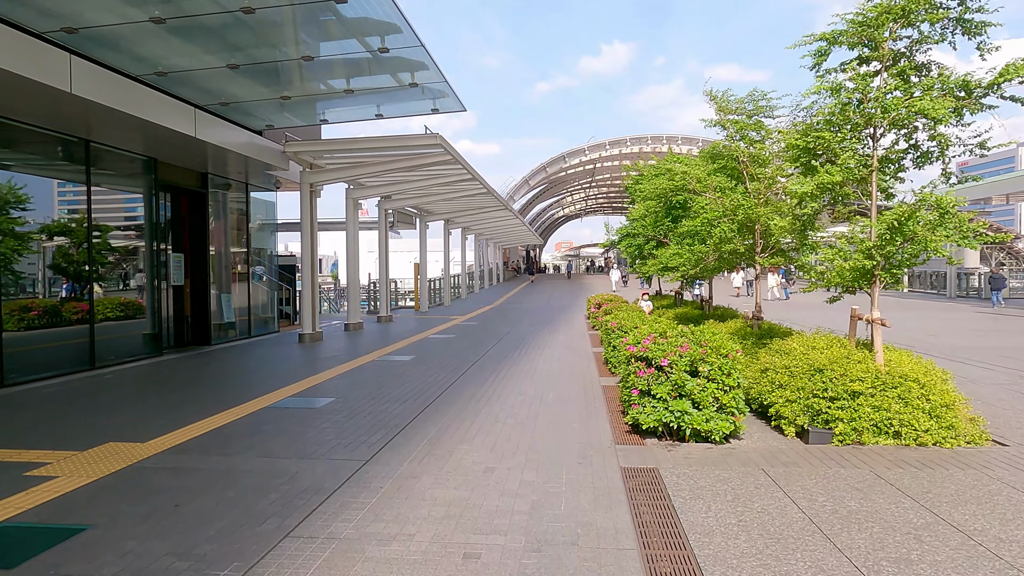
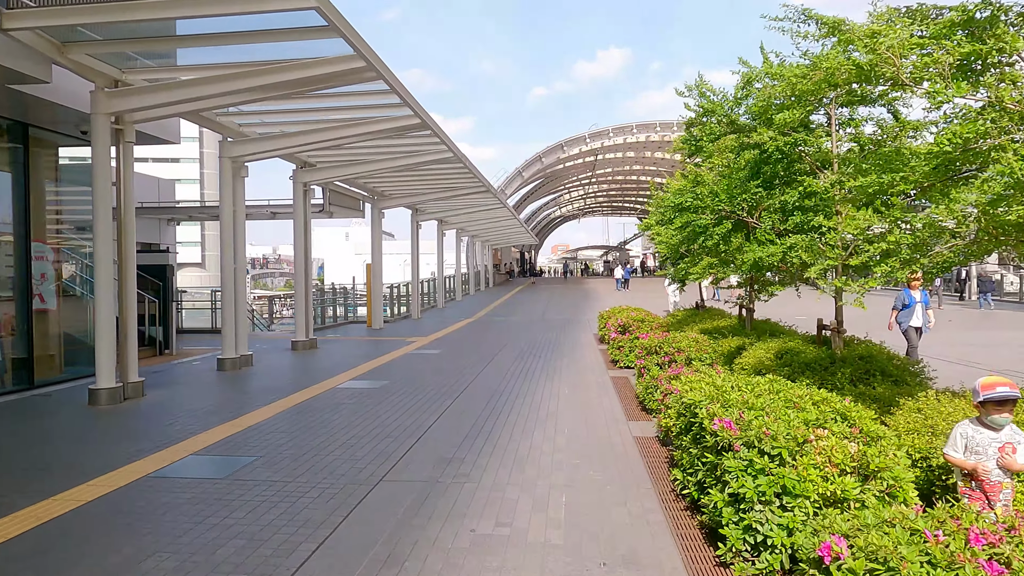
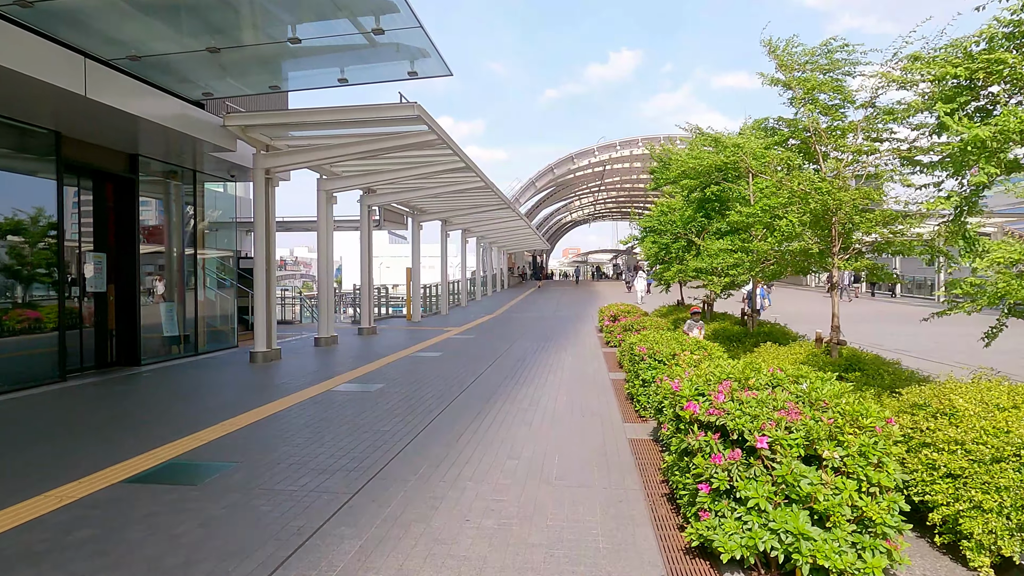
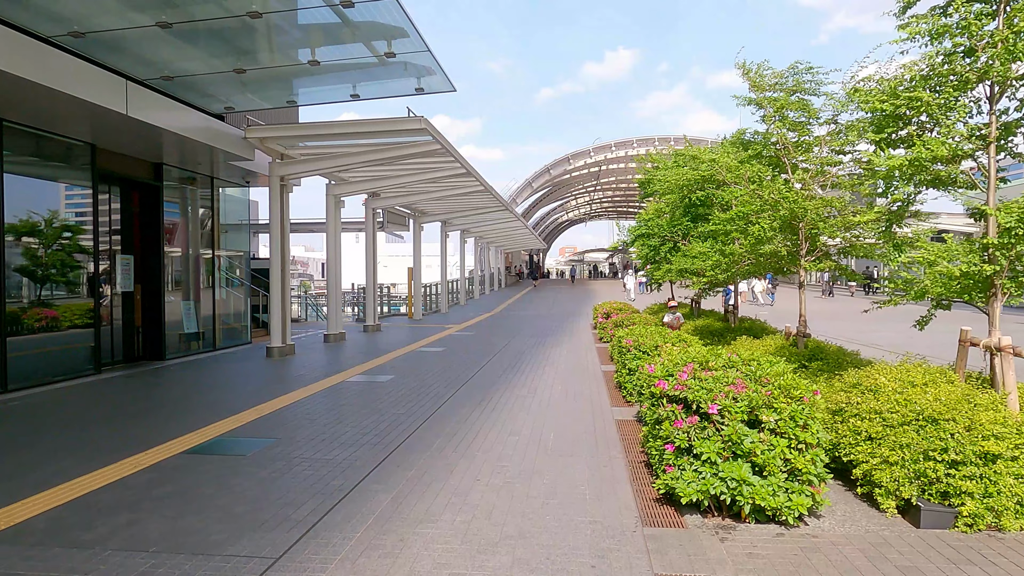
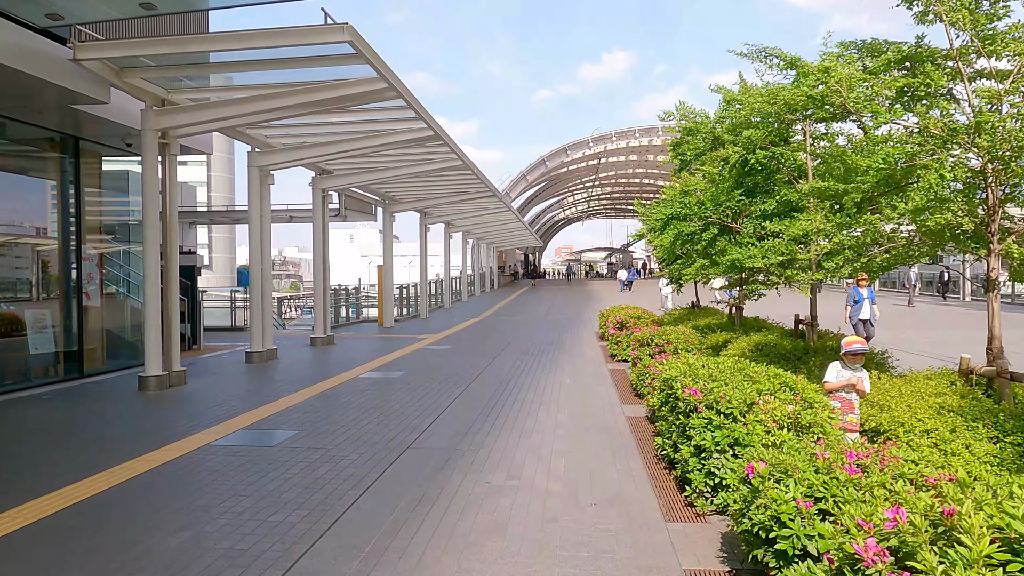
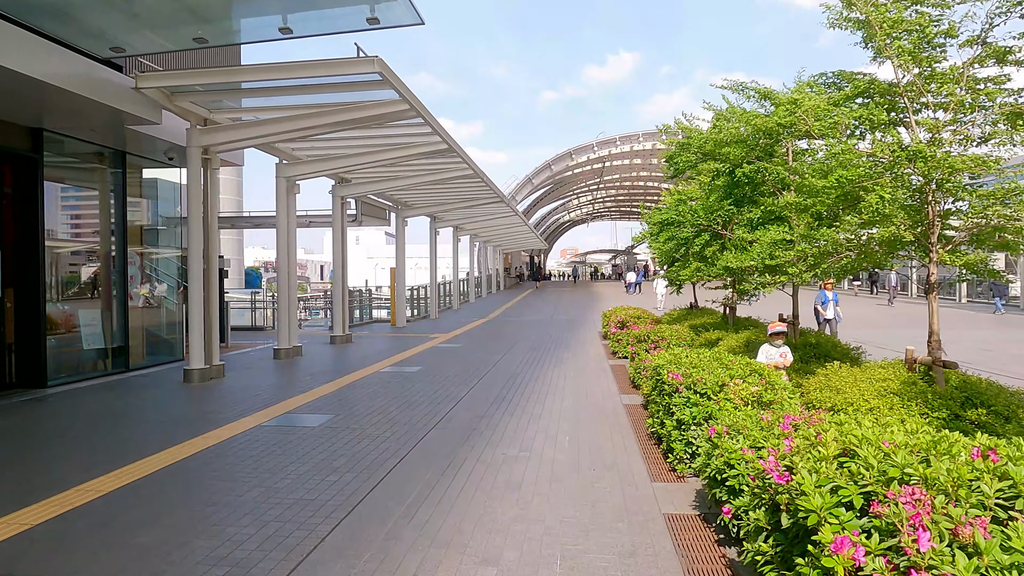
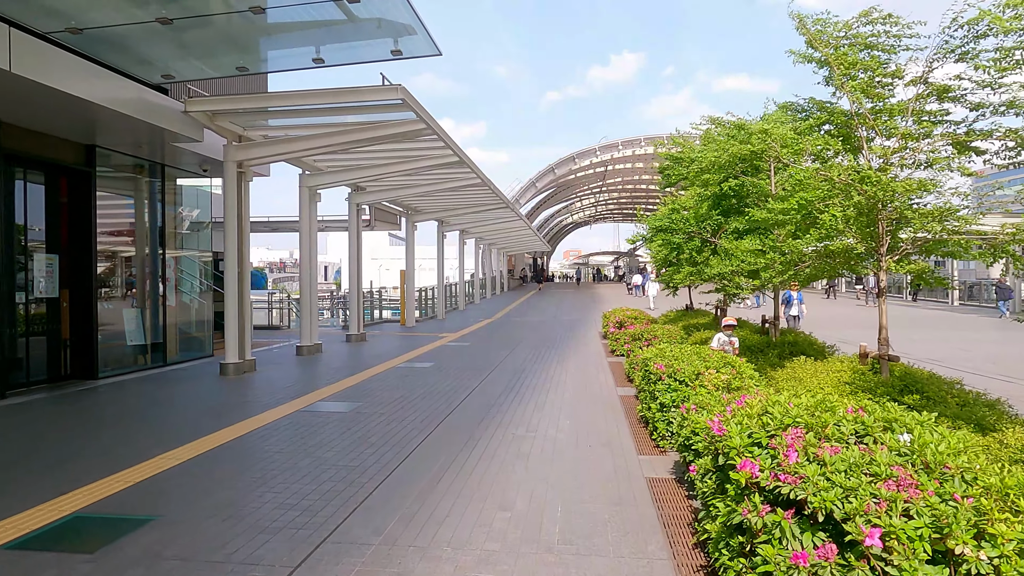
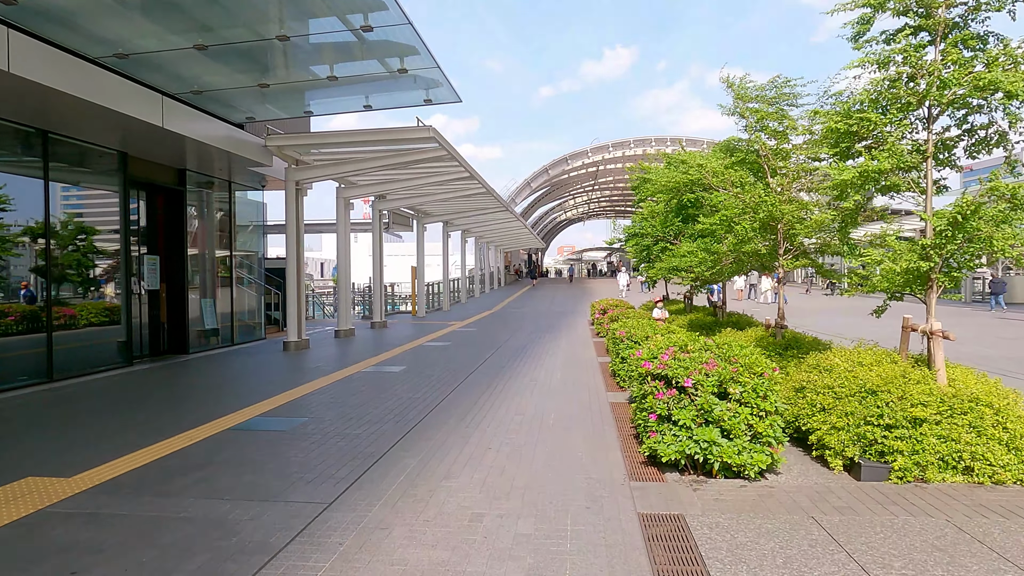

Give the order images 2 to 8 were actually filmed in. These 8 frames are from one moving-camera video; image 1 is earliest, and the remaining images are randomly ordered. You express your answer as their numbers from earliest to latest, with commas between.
8, 4, 3, 7, 6, 5, 2
